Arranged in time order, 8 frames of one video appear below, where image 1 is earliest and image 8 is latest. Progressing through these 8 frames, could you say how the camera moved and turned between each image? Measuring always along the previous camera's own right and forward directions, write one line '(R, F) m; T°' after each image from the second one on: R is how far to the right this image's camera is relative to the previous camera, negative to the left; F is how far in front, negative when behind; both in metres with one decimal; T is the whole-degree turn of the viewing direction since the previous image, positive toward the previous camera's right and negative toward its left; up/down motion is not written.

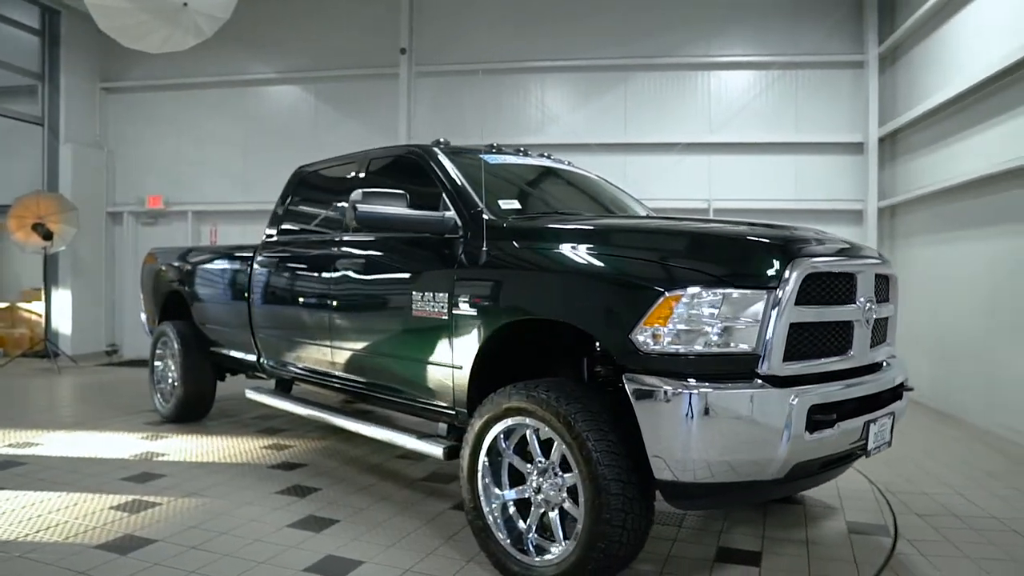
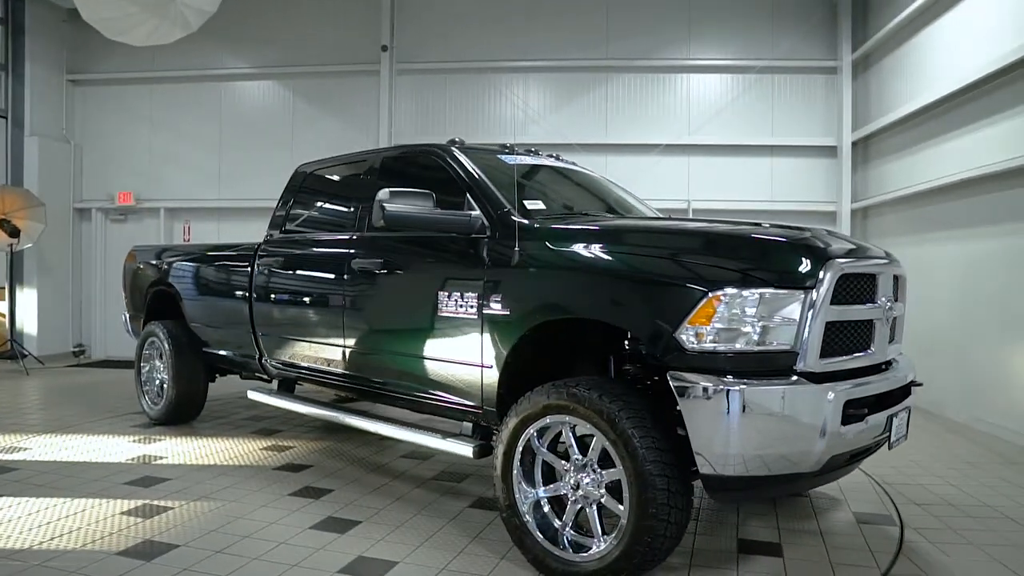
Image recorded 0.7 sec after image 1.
(-0.3, 0.0) m; +3°
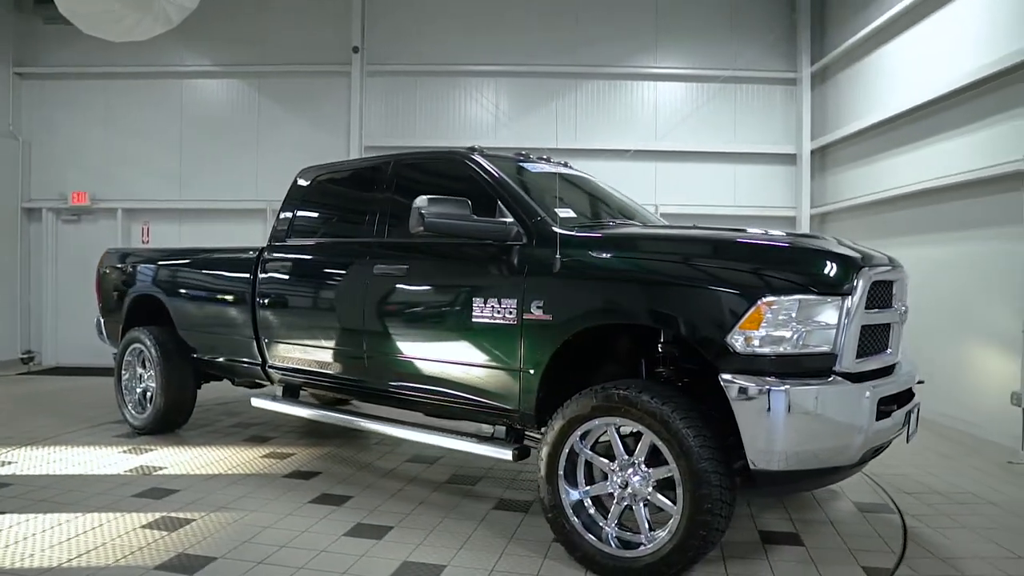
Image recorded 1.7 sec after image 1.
(-0.5, -0.1) m; +5°
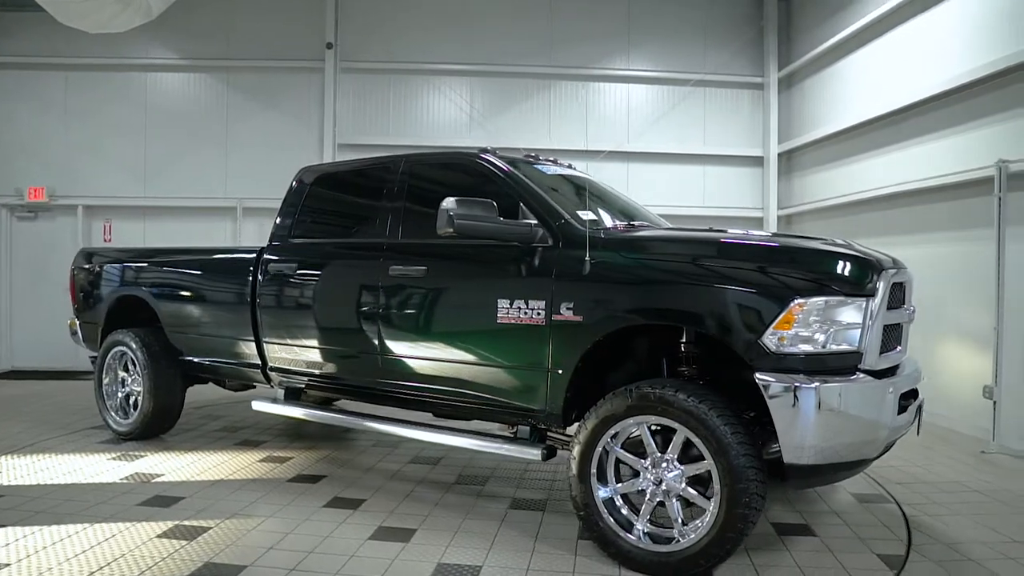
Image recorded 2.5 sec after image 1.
(-0.4, 0.0) m; +4°
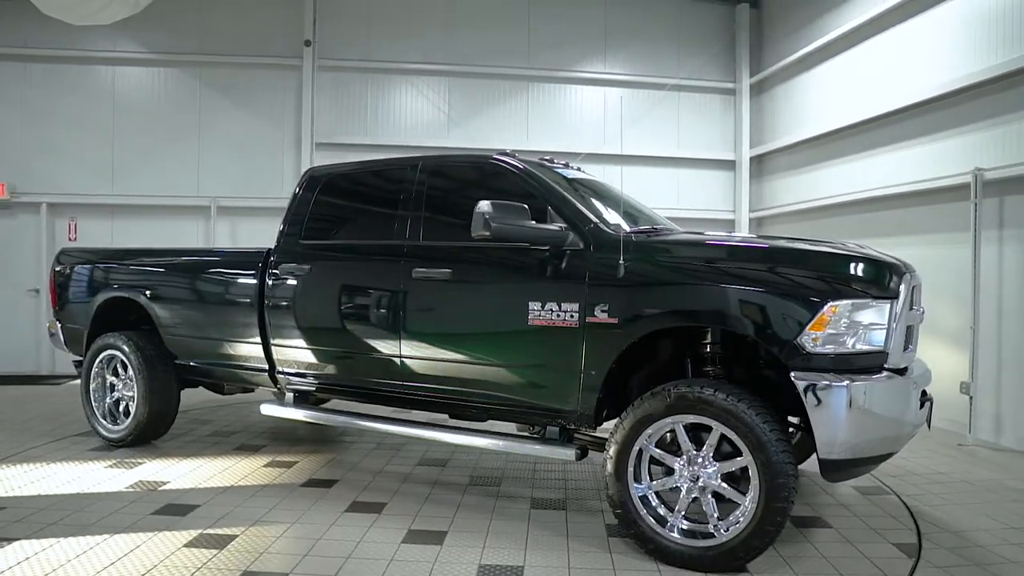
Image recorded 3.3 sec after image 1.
(-0.4, 0.0) m; +4°
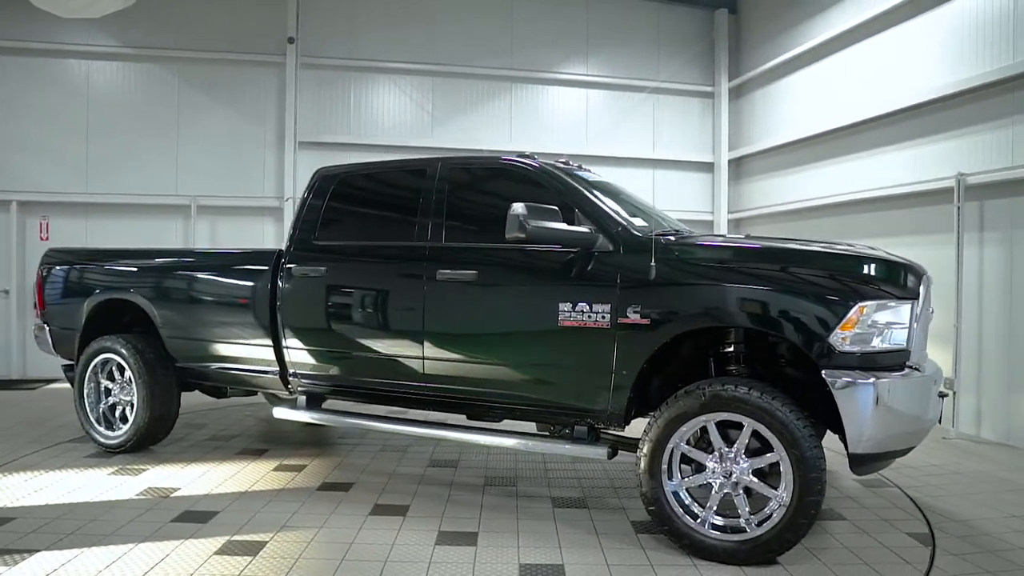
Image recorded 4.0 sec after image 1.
(-0.4, 0.0) m; +3°
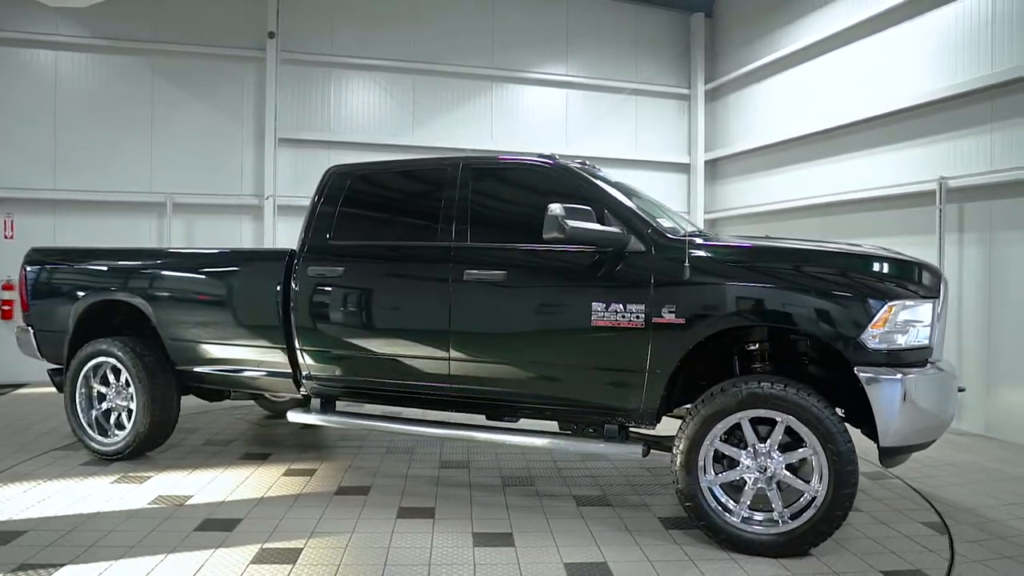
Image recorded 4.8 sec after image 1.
(-0.4, 0.0) m; +4°
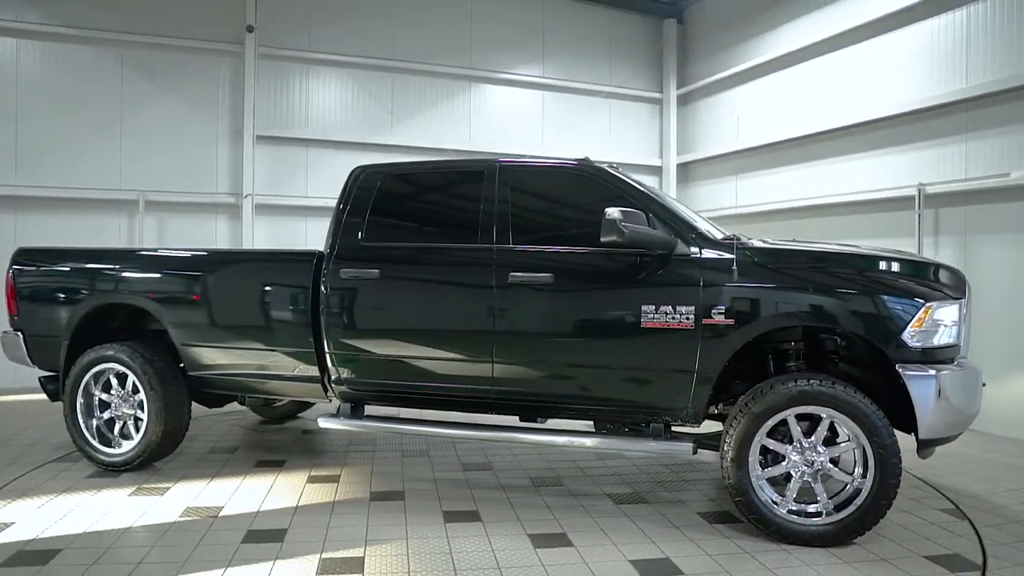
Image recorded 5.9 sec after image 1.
(-0.6, 0.0) m; +5°
